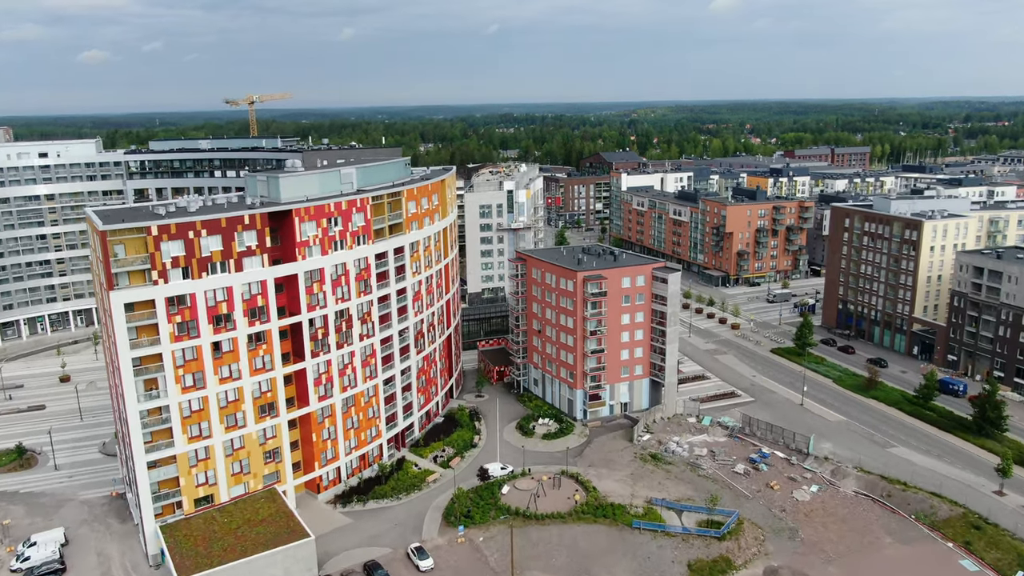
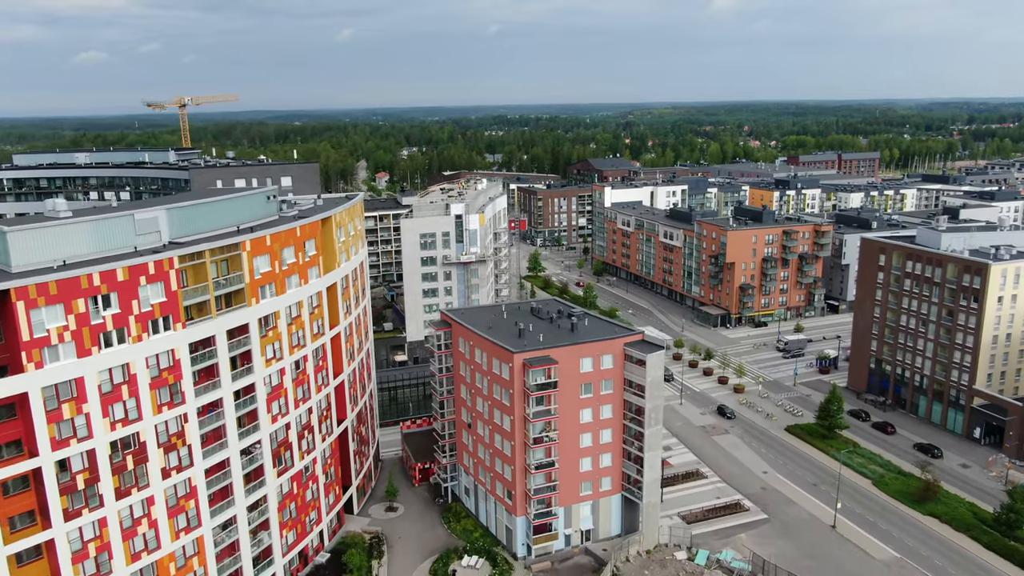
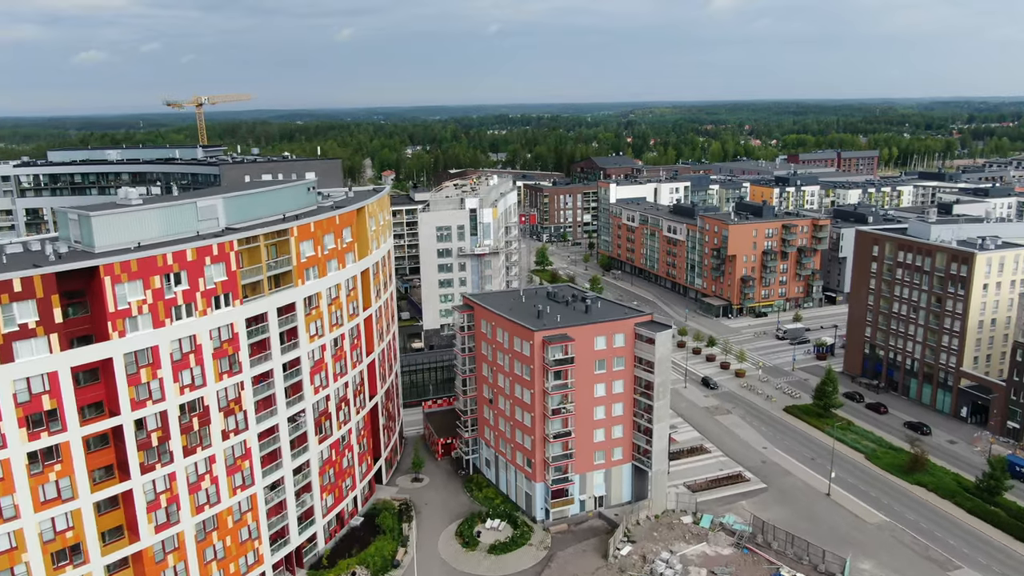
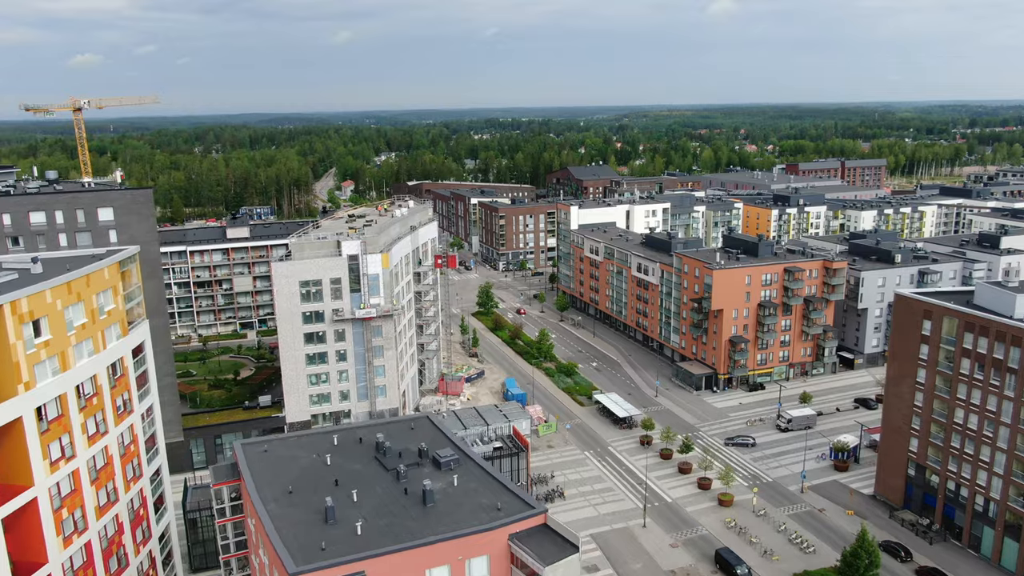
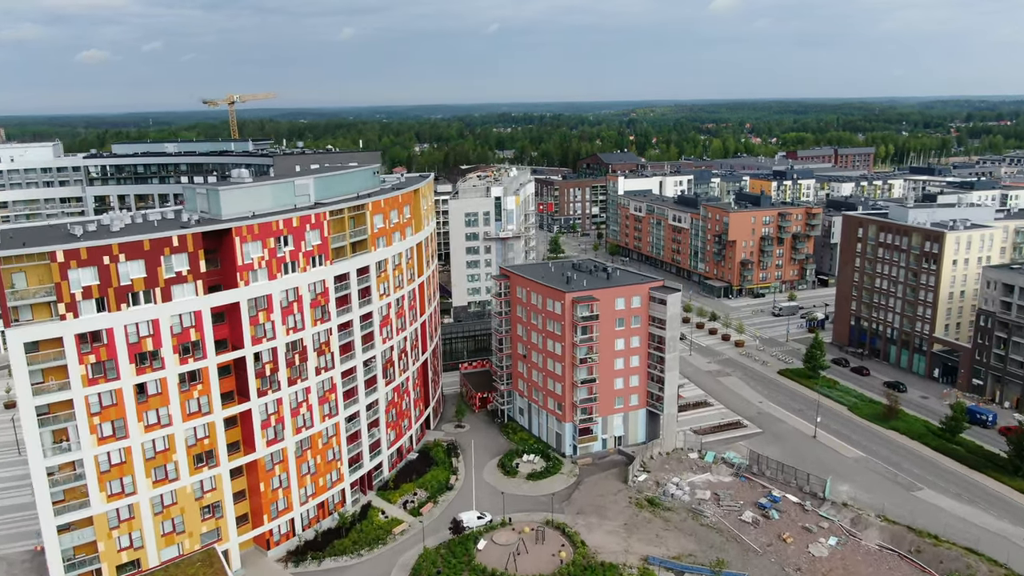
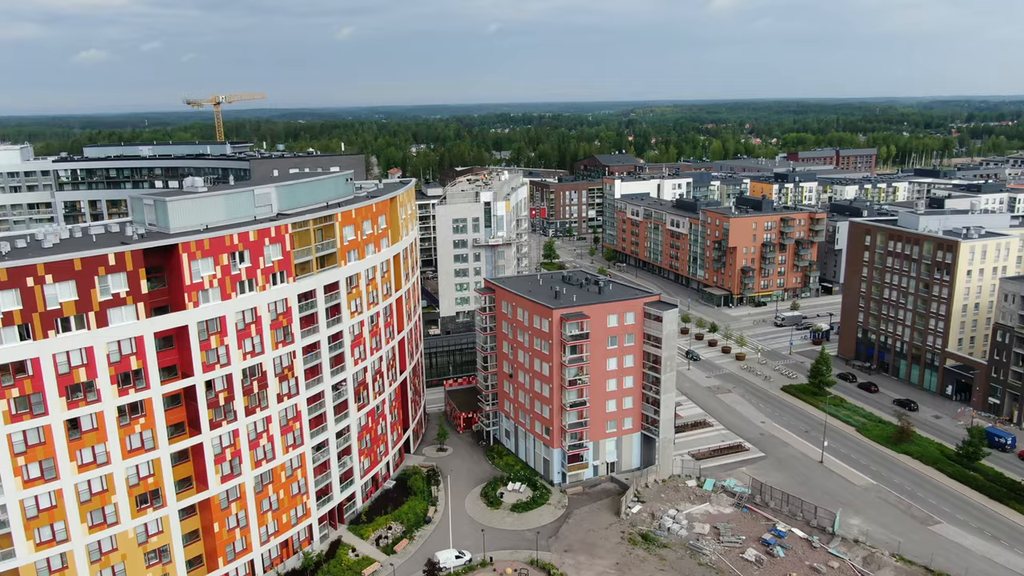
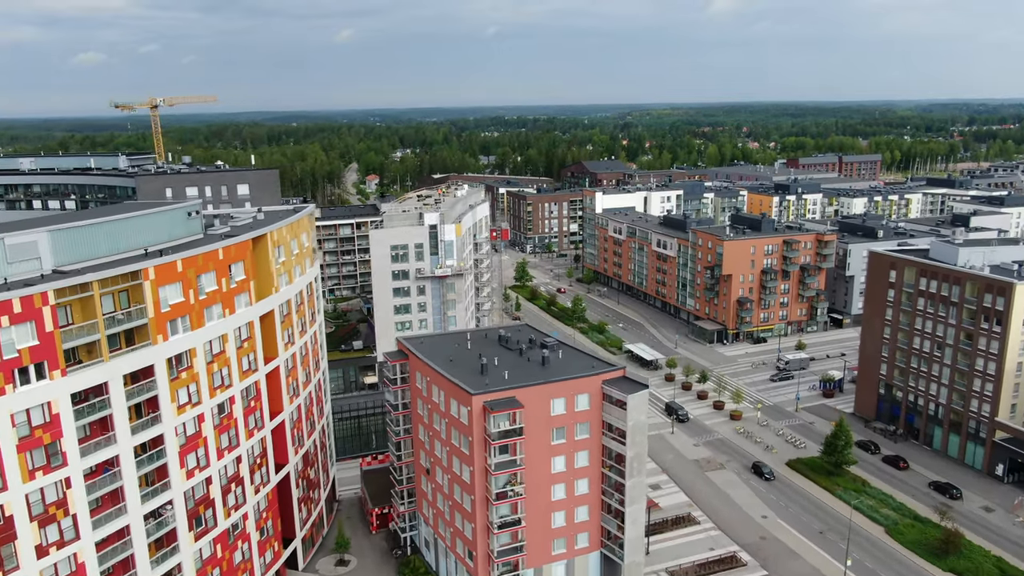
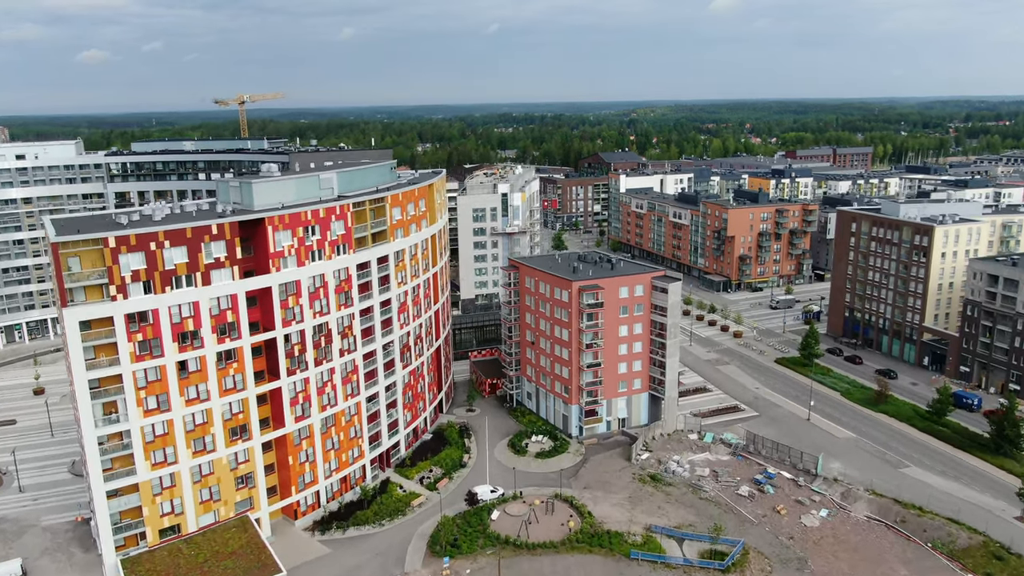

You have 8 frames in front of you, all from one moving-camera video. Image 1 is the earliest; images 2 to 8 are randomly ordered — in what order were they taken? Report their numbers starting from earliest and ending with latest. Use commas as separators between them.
8, 5, 6, 3, 2, 7, 4
